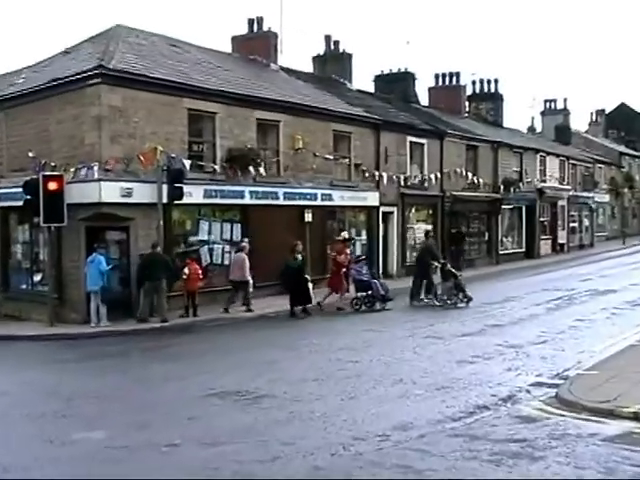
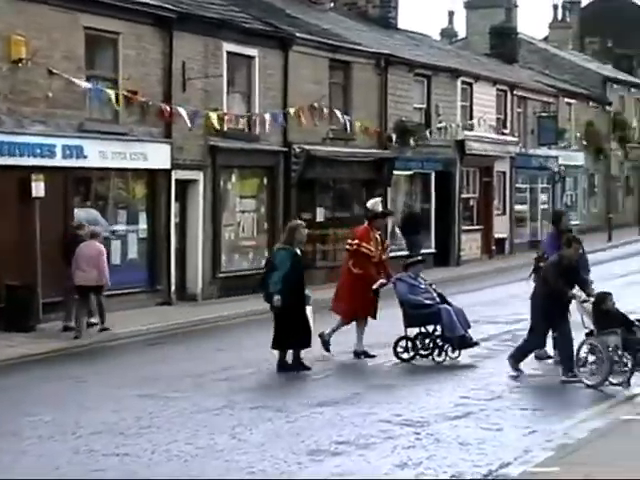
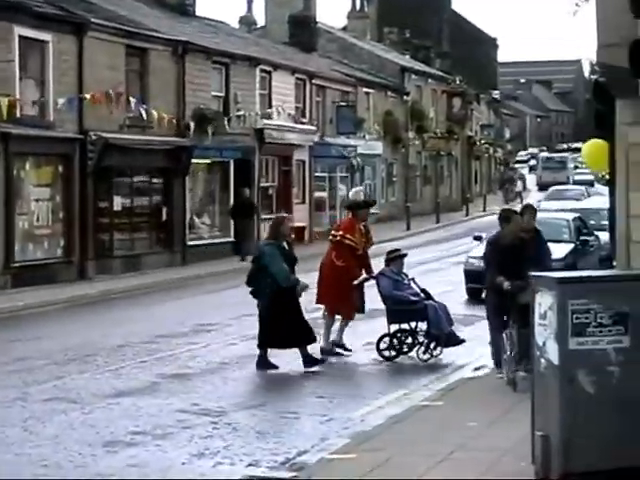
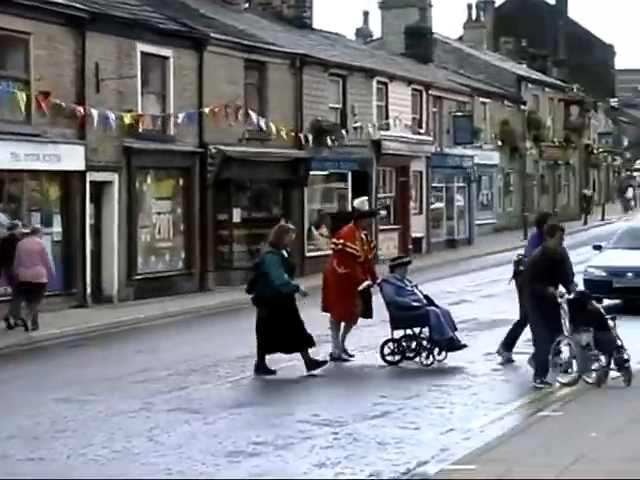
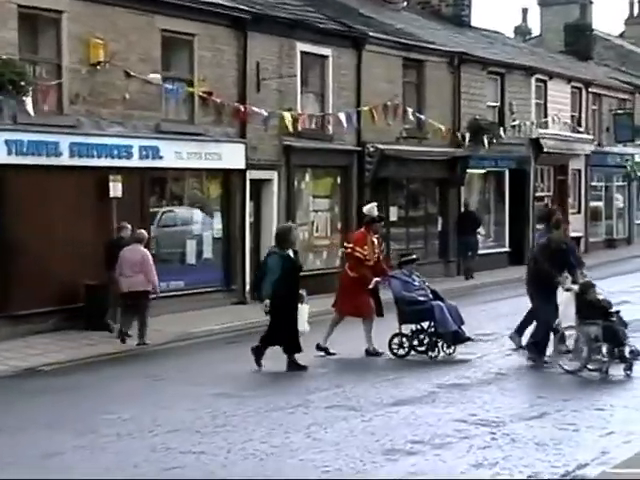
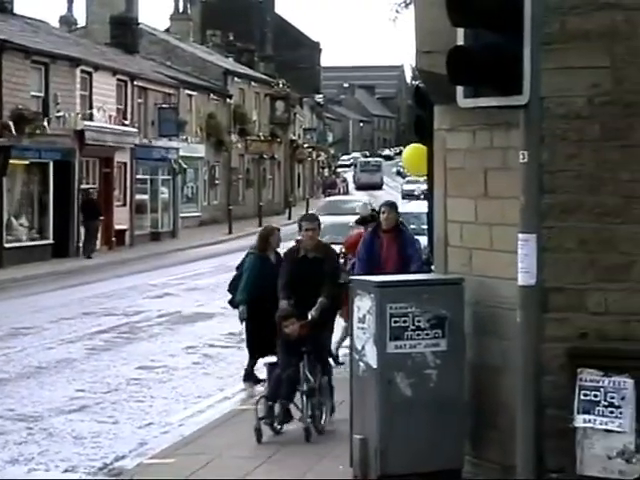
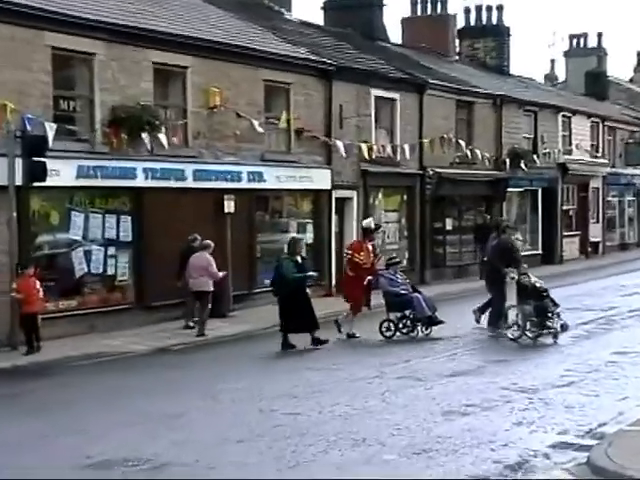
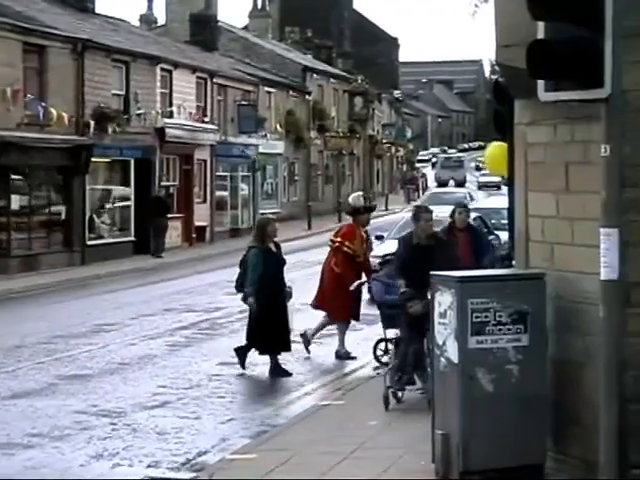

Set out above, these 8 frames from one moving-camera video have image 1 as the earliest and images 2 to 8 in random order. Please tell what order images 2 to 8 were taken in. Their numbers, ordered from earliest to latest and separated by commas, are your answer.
7, 5, 2, 4, 3, 8, 6
